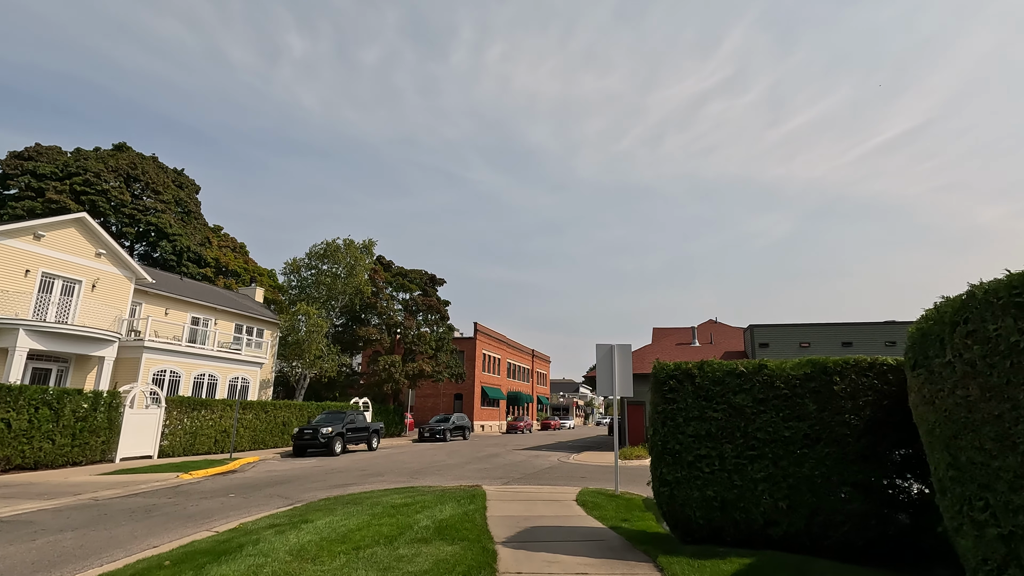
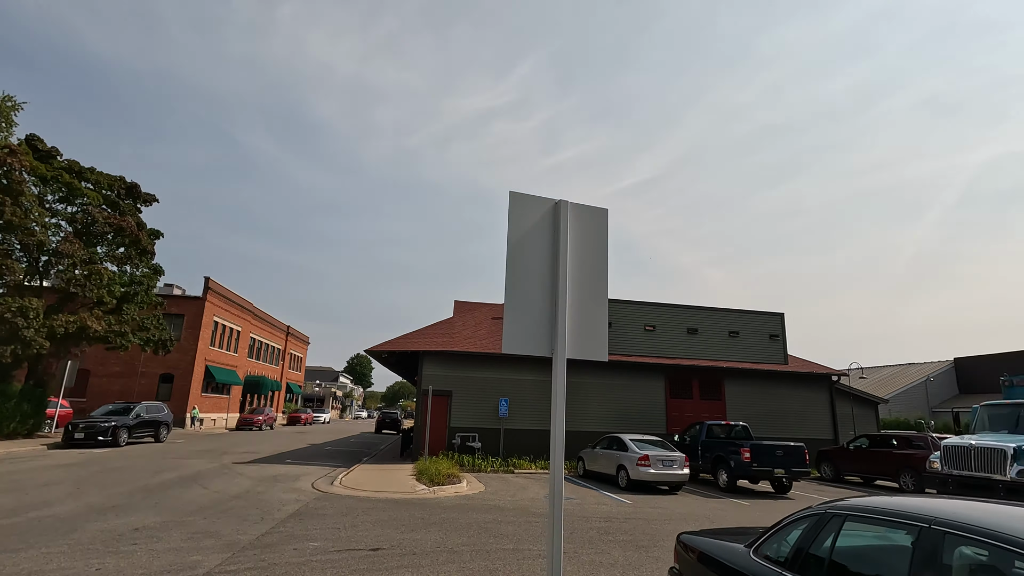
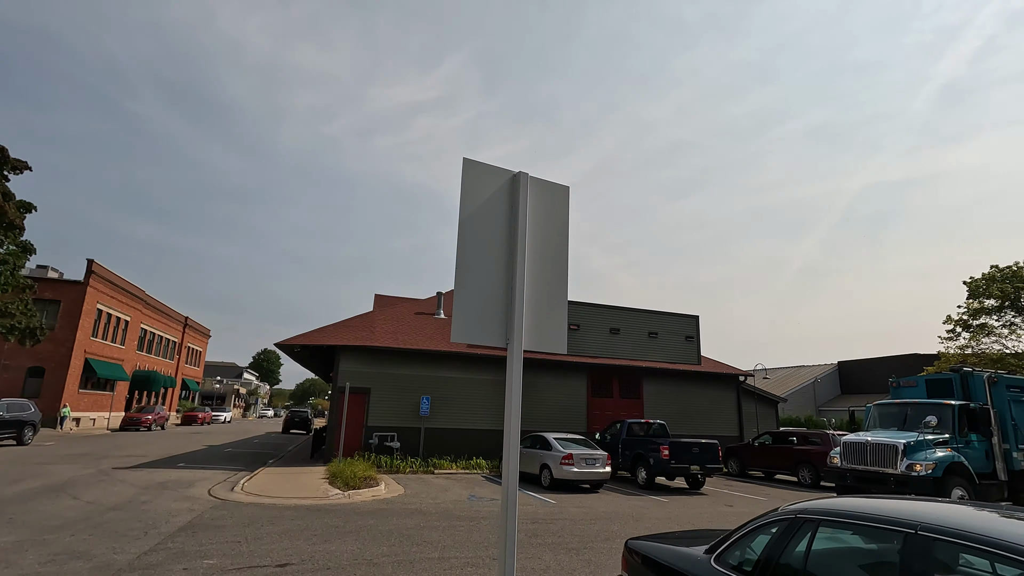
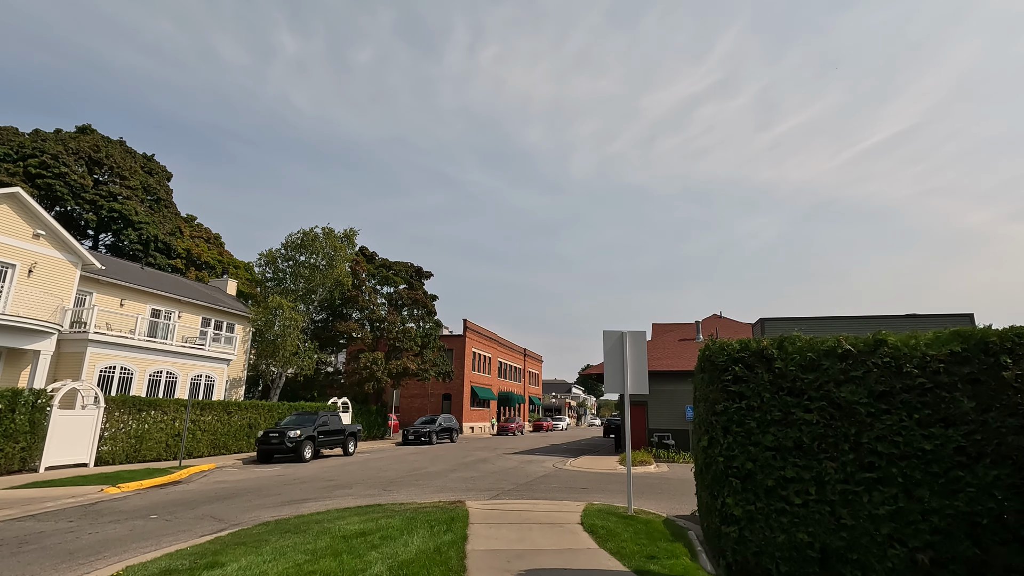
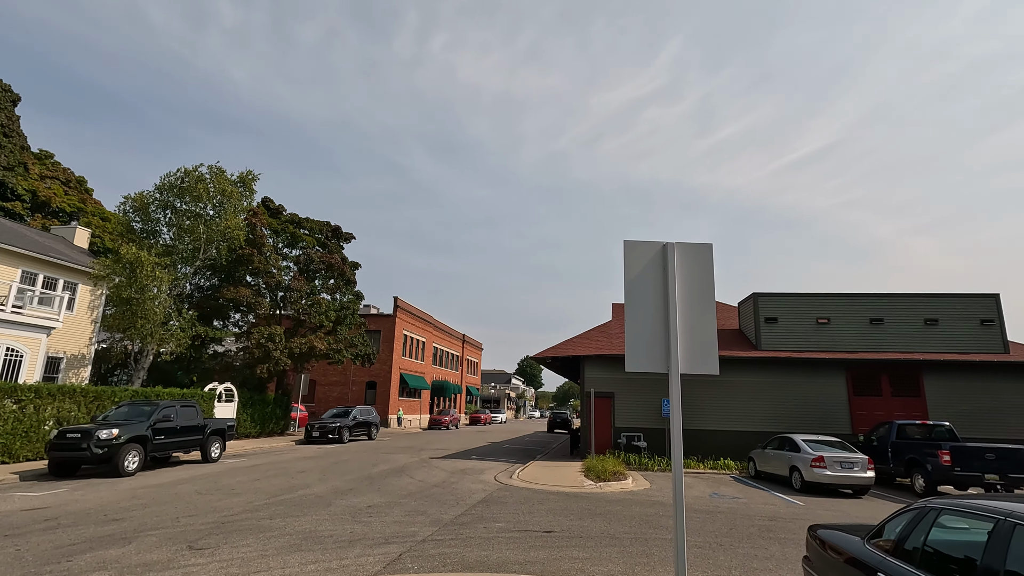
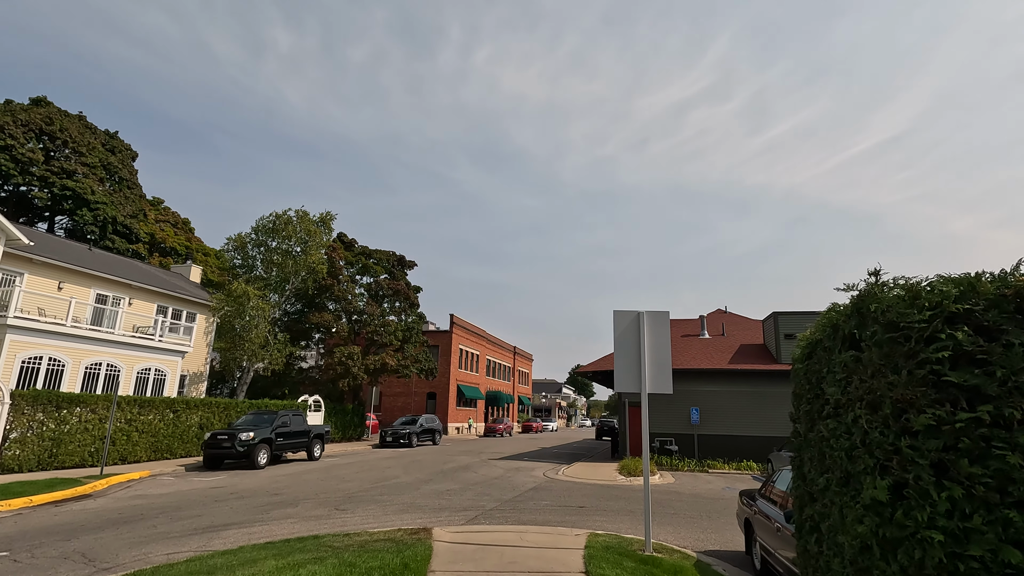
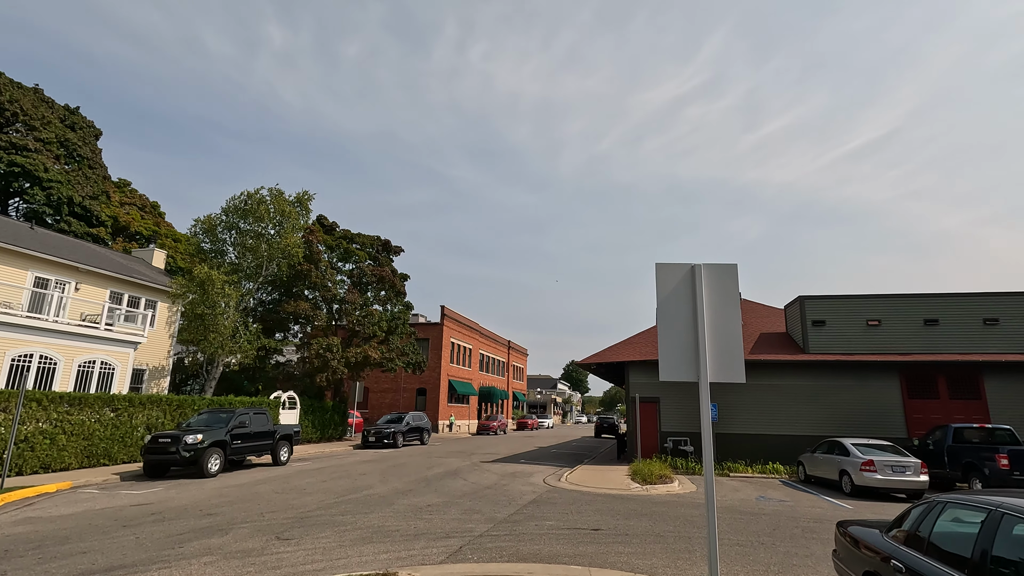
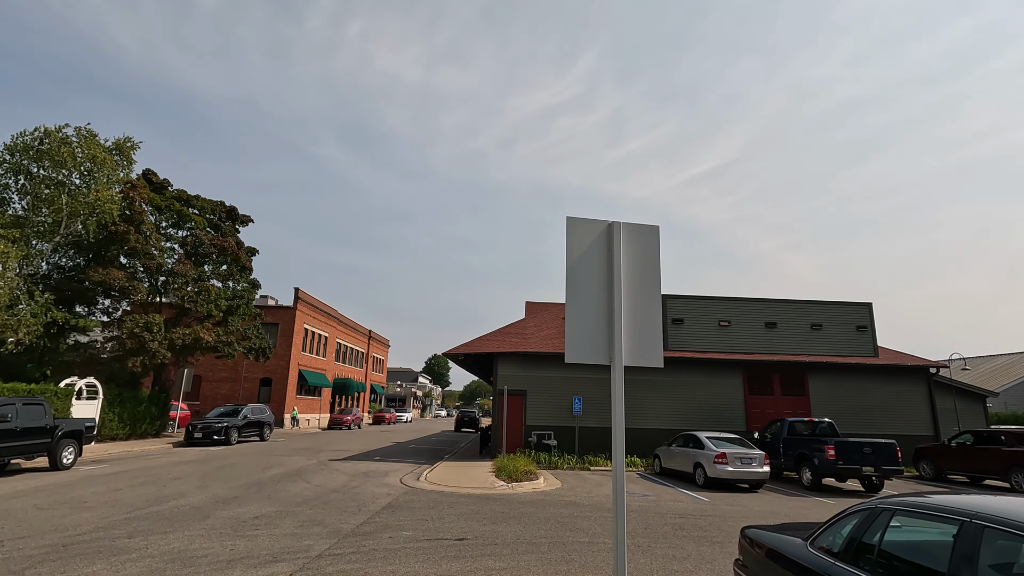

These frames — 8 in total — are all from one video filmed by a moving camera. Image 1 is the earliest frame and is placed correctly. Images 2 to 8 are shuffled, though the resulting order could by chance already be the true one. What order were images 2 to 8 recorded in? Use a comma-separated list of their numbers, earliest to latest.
4, 6, 7, 5, 8, 2, 3
